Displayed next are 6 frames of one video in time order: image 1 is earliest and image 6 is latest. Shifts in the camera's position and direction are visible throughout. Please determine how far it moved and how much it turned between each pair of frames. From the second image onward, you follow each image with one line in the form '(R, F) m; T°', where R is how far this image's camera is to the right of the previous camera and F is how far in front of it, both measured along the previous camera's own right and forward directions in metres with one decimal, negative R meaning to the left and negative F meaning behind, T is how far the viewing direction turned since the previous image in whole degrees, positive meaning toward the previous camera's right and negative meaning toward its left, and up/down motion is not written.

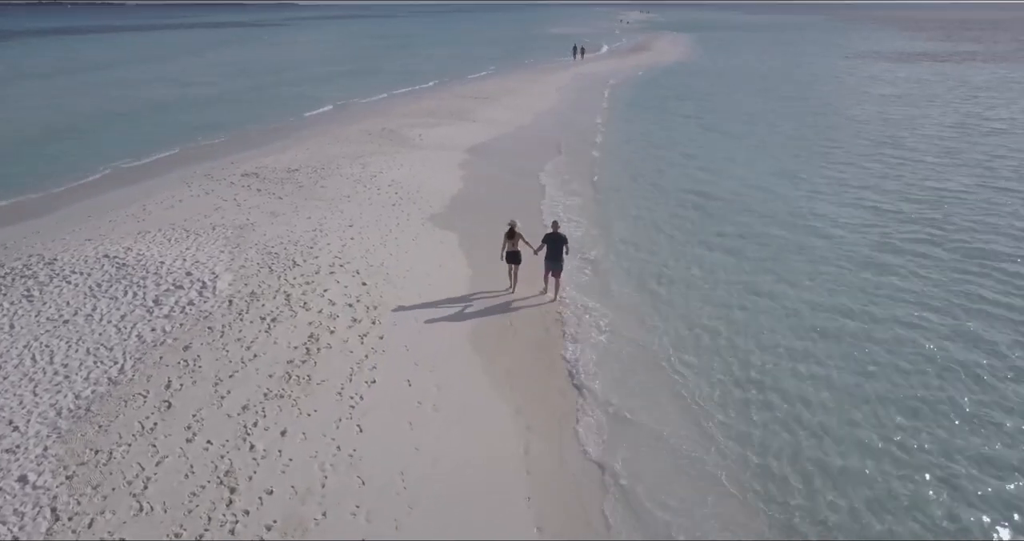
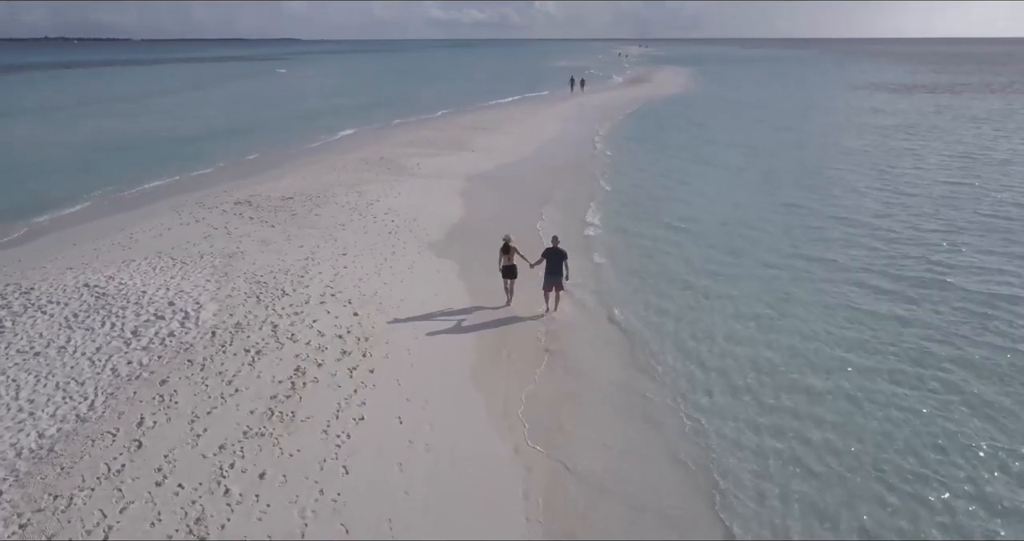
(0.0, +0.5) m; 0°
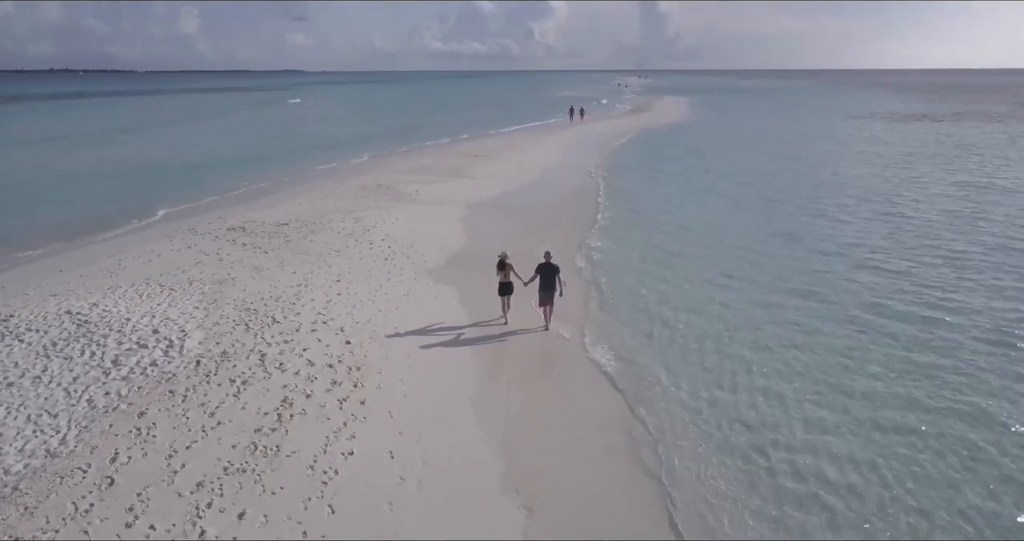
(0.0, +0.4) m; 0°
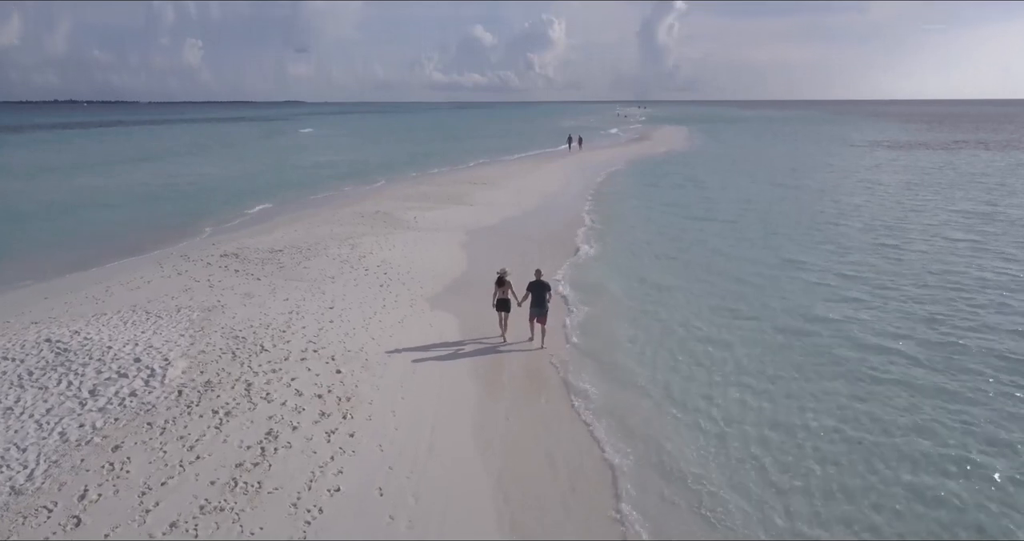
(0.0, +0.4) m; 0°
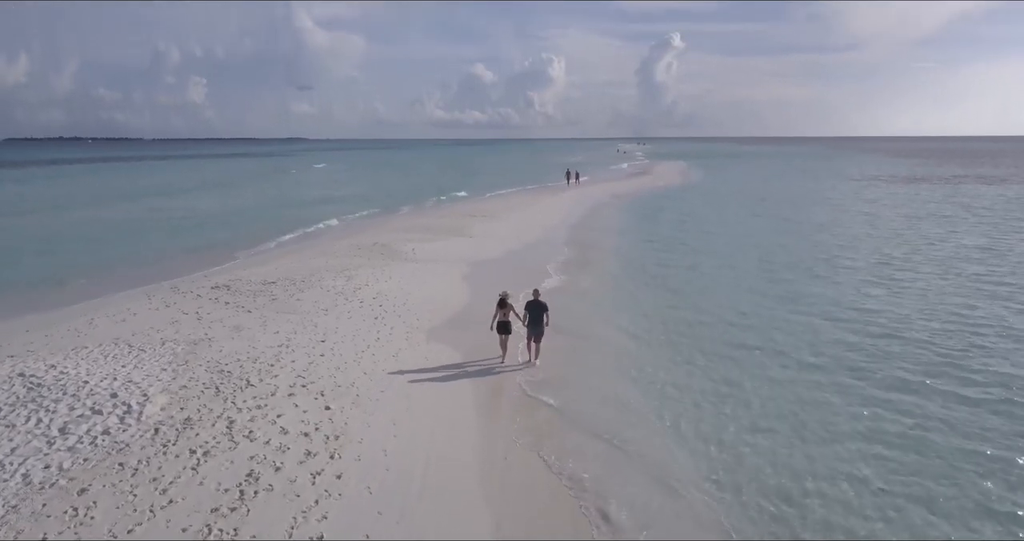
(0.0, +0.4) m; 0°
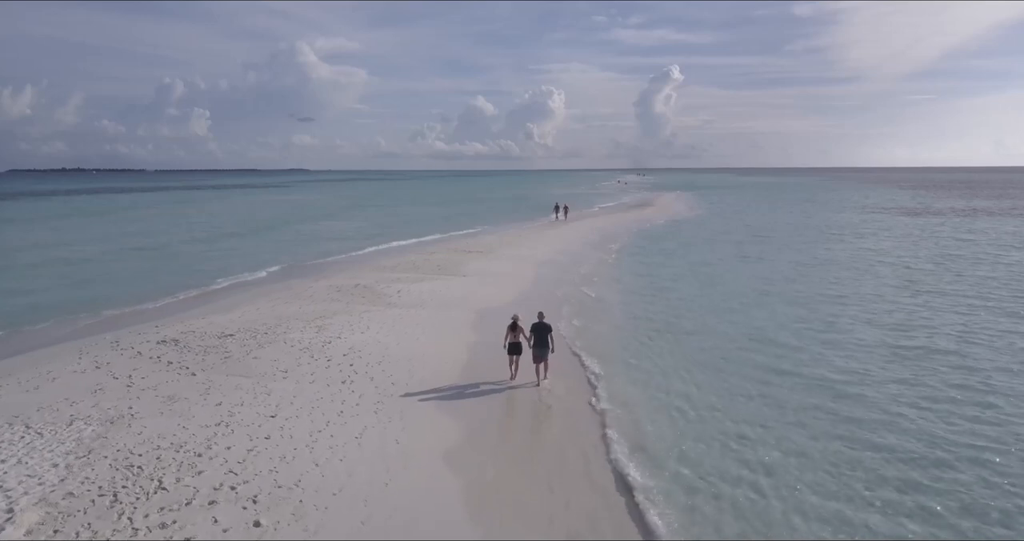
(+0.1, +2.2) m; 0°
